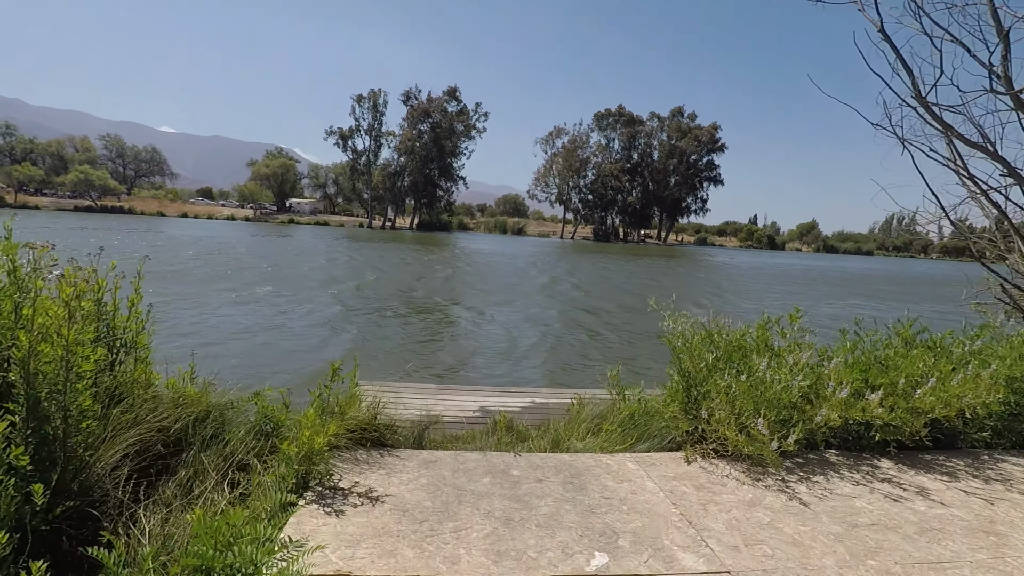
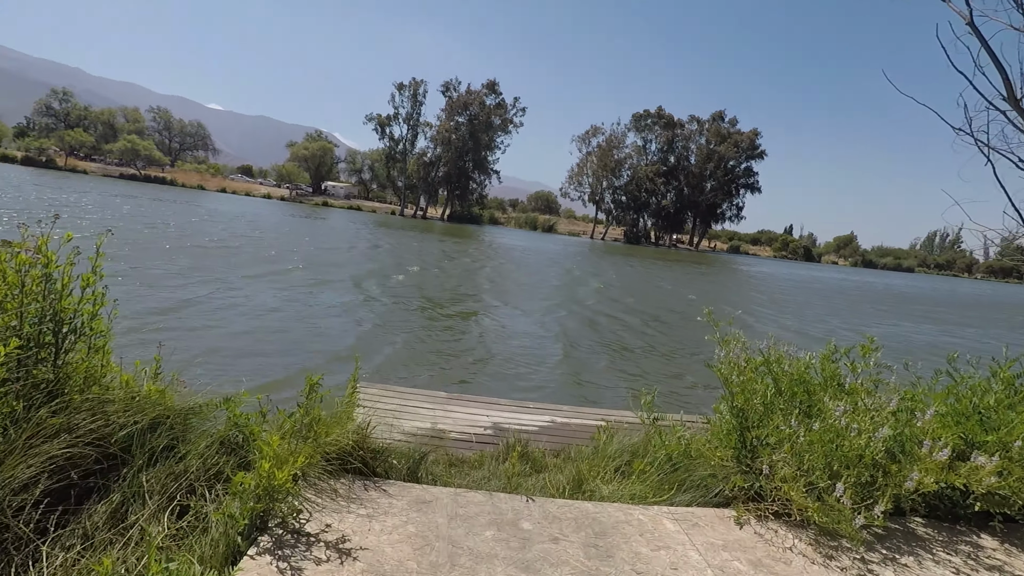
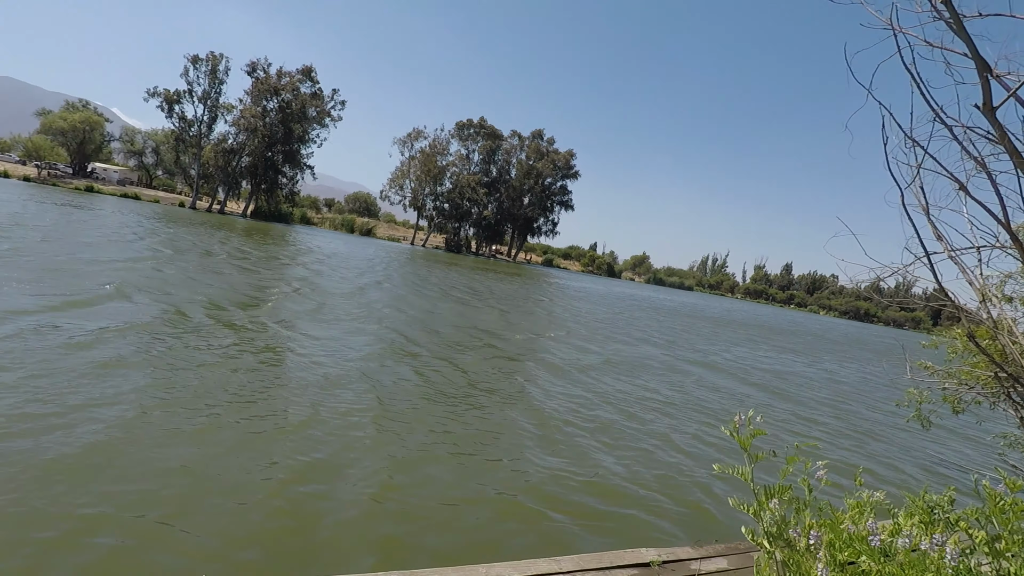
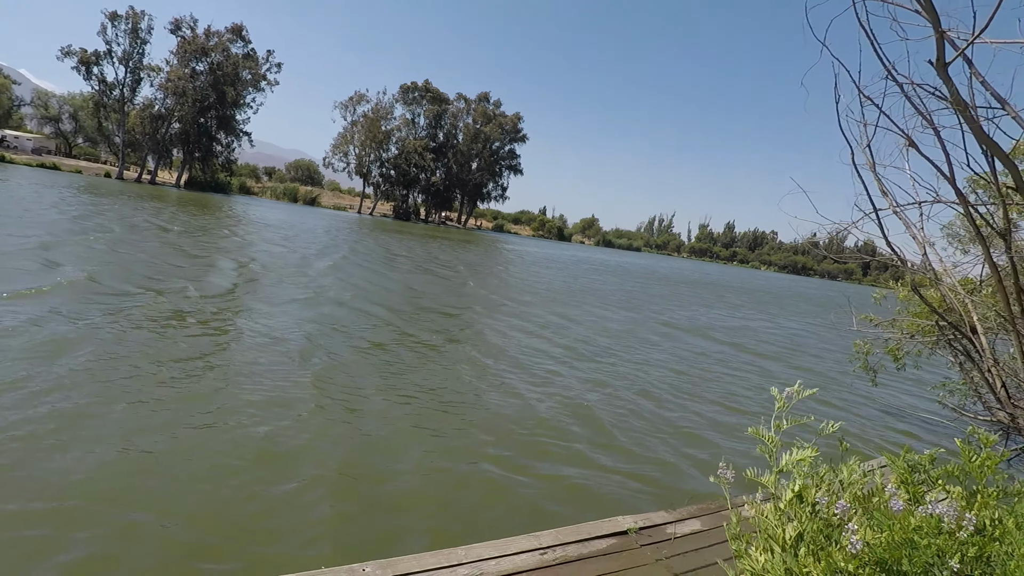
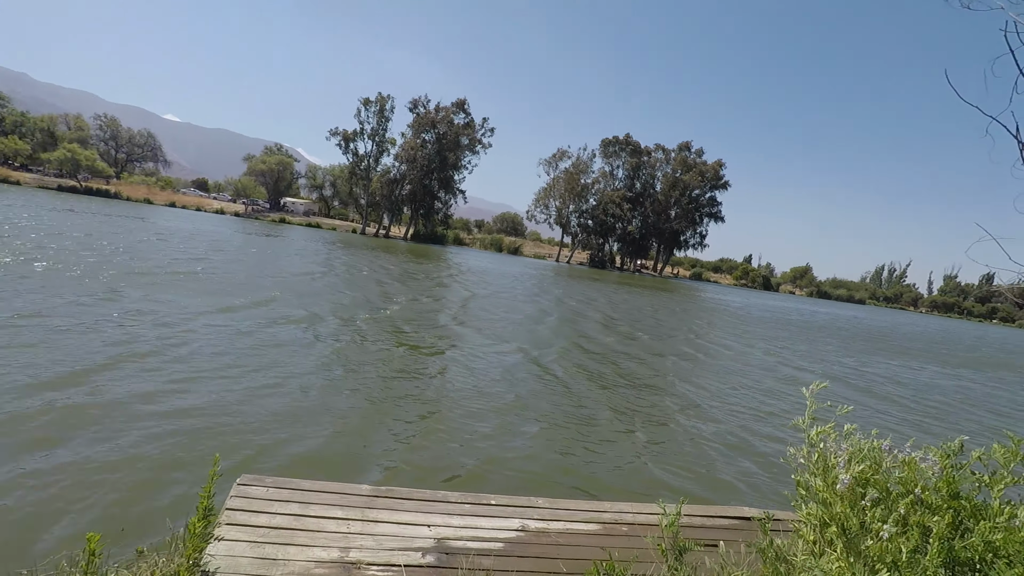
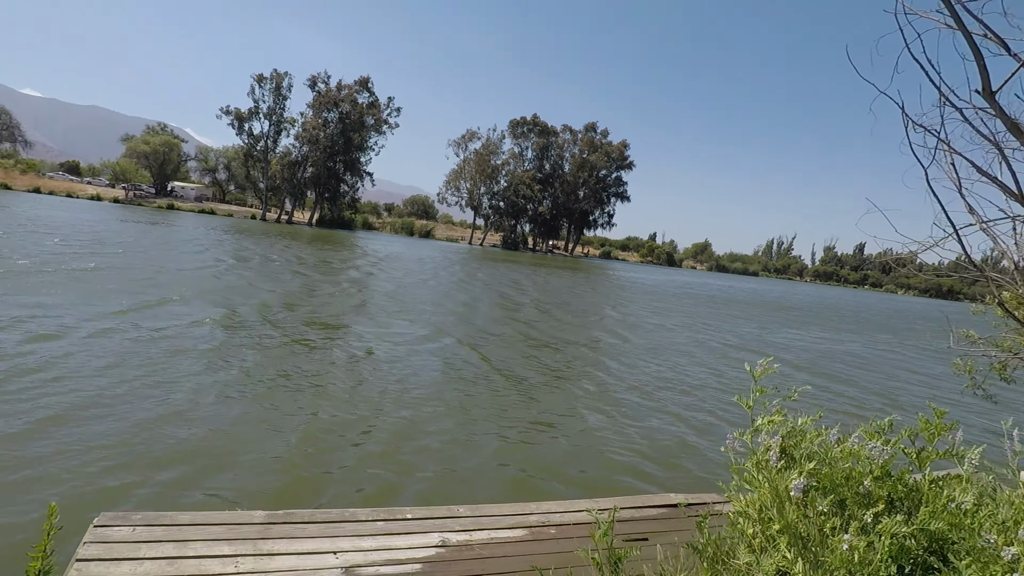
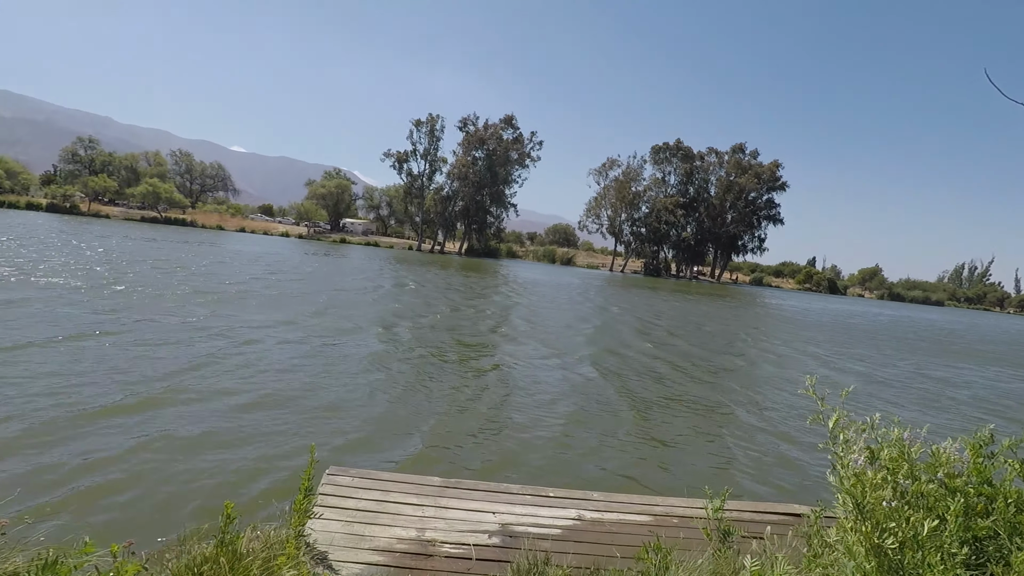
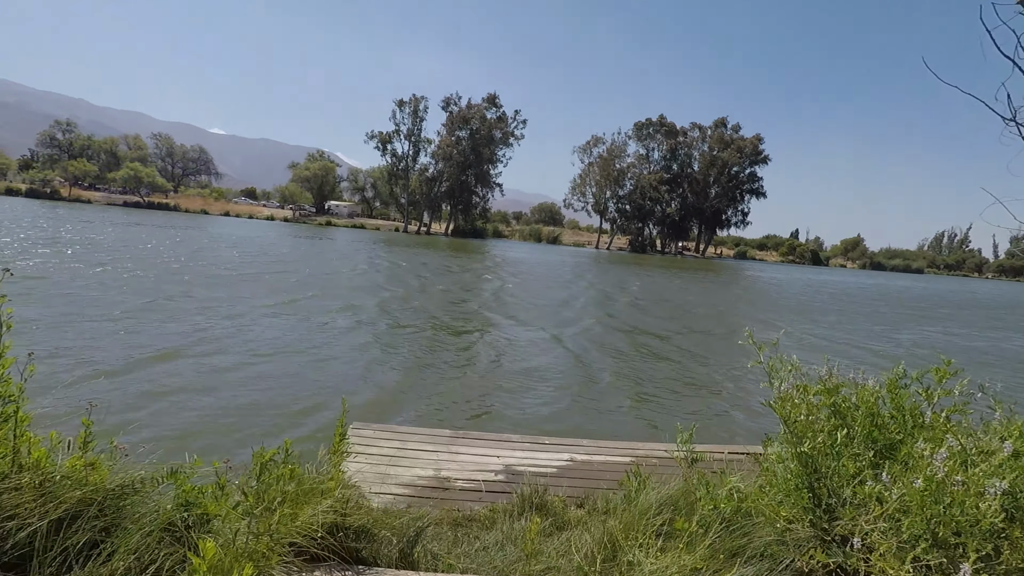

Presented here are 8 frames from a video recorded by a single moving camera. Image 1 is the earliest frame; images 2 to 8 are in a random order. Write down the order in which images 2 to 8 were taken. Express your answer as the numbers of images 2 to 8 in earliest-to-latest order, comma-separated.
2, 8, 7, 5, 6, 3, 4
